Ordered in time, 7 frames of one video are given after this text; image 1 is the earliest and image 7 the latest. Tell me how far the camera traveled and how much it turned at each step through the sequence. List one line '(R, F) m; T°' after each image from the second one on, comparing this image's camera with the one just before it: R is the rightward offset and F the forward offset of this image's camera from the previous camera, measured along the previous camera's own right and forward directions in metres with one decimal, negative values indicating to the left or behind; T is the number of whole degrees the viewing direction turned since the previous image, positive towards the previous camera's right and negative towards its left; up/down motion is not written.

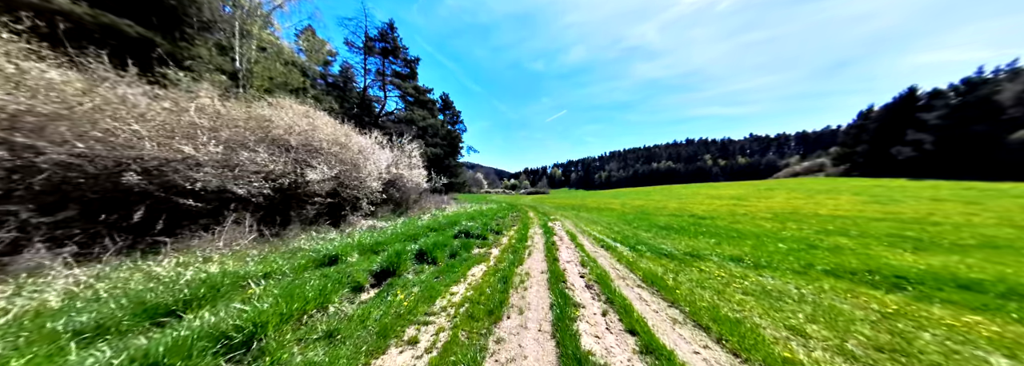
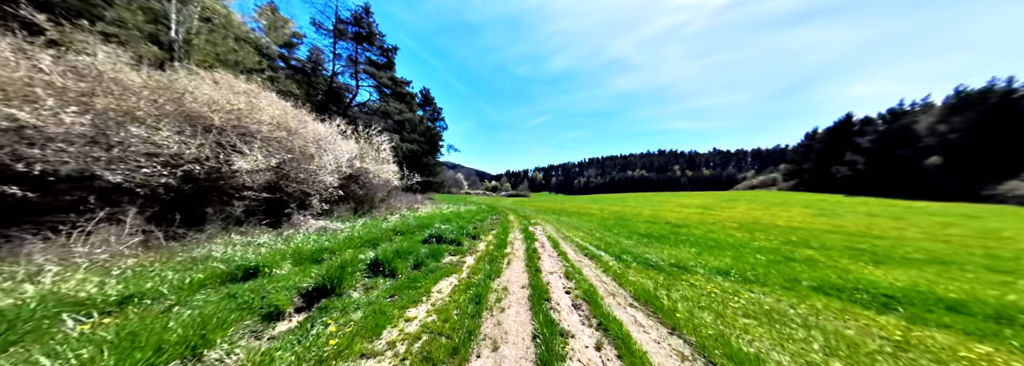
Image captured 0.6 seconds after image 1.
(0.0, +1.1) m; +5°
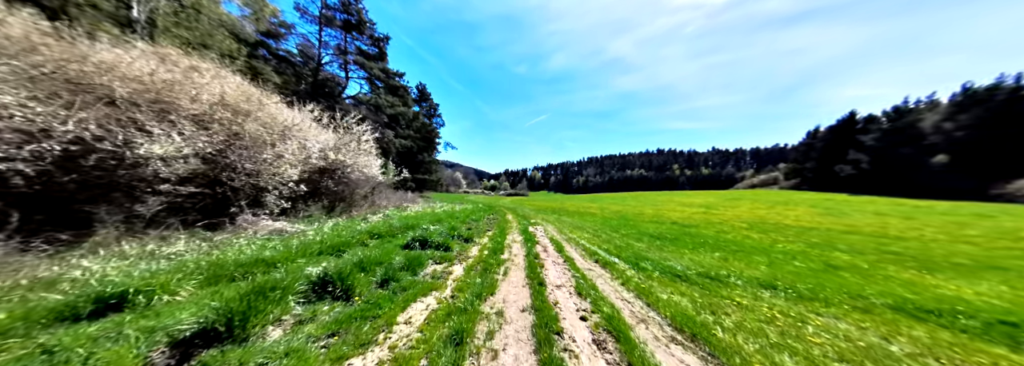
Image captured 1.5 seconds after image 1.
(0.0, +1.8) m; 0°
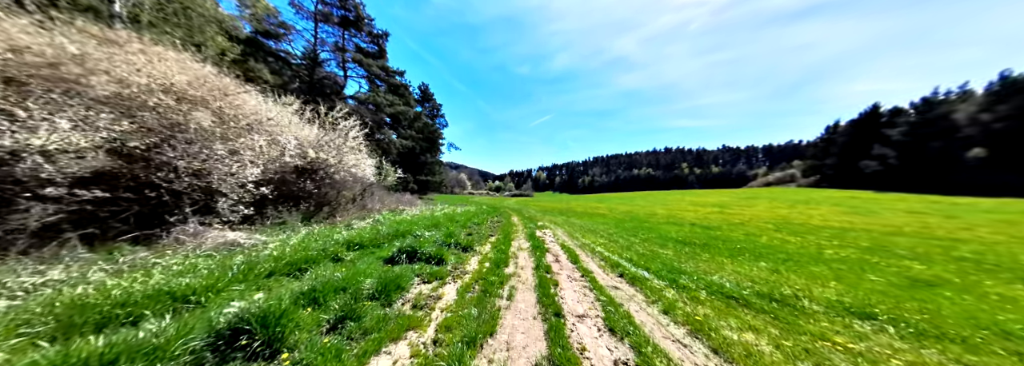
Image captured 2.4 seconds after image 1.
(0.0, +1.7) m; -1°
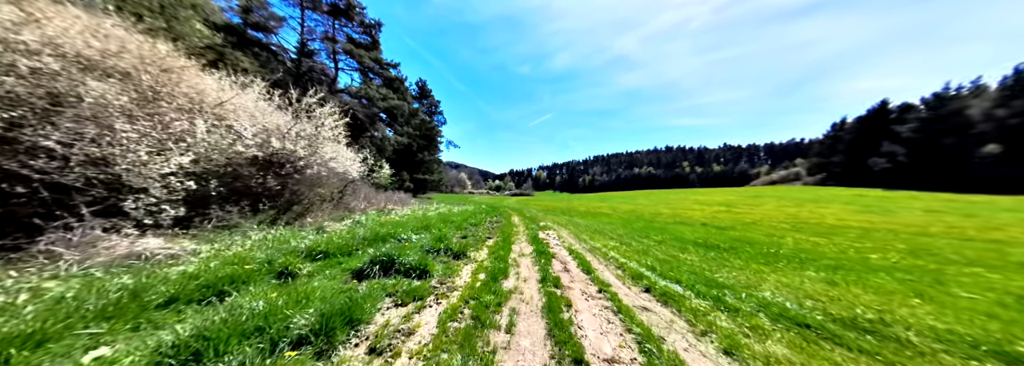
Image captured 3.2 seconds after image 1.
(0.0, +1.6) m; 0°
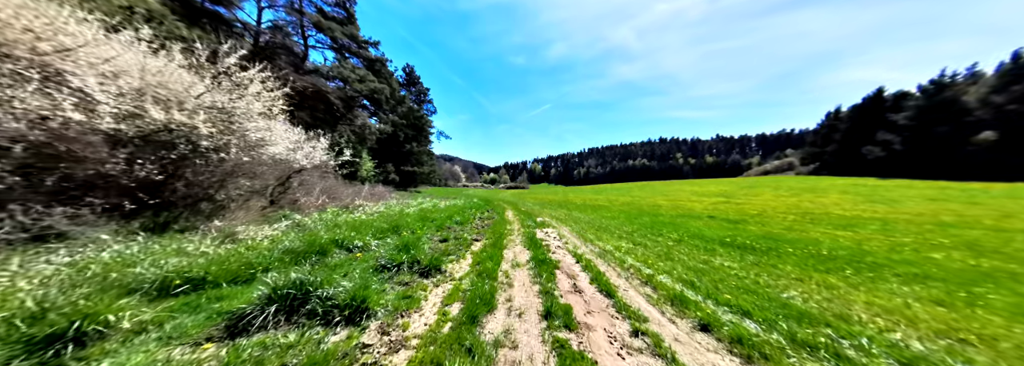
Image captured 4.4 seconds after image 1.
(+0.1, +2.5) m; +1°
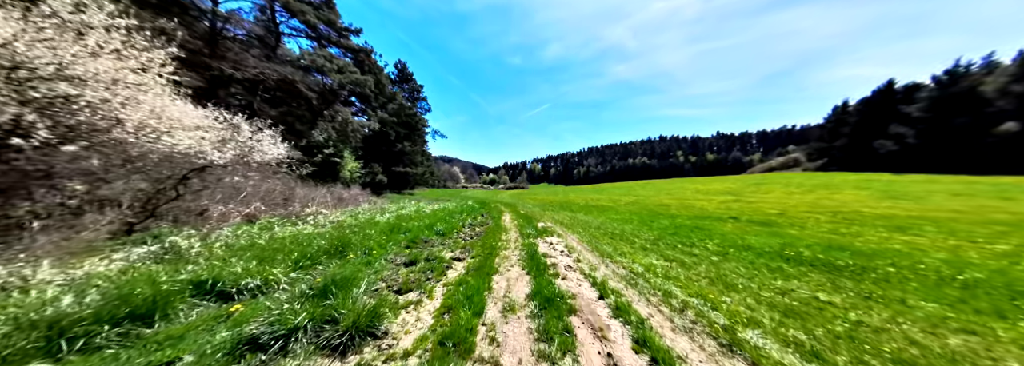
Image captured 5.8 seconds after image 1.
(+0.2, +2.9) m; 0°
